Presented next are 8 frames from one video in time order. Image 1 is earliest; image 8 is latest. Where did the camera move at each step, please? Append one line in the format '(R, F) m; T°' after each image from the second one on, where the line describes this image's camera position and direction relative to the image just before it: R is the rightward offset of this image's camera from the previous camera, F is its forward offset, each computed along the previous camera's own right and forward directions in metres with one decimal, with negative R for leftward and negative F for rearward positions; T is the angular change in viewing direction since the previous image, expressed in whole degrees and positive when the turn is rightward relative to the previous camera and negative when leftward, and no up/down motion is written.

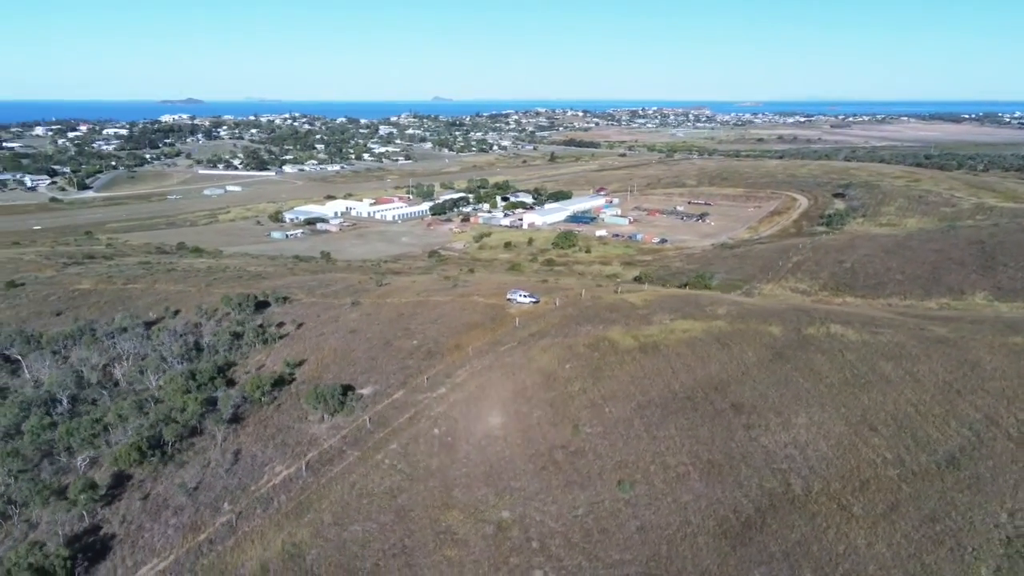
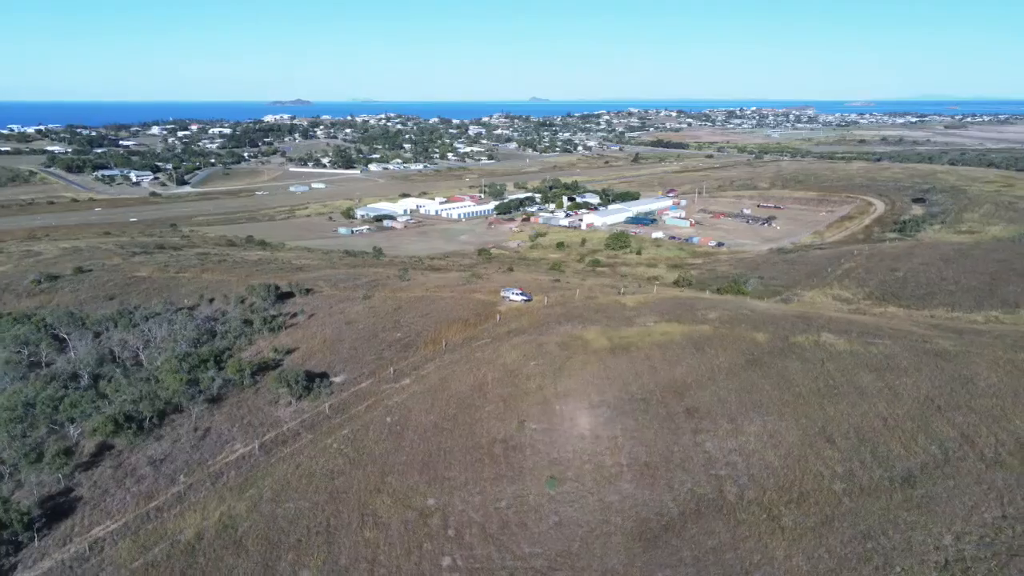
(+4.3, -0.3) m; -7°
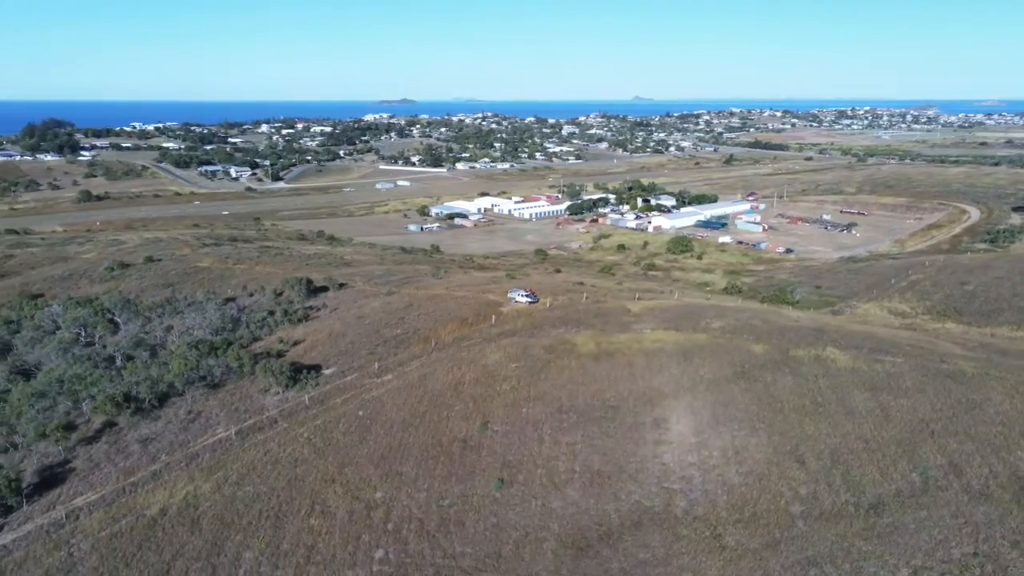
(+3.9, +0.1) m; -7°
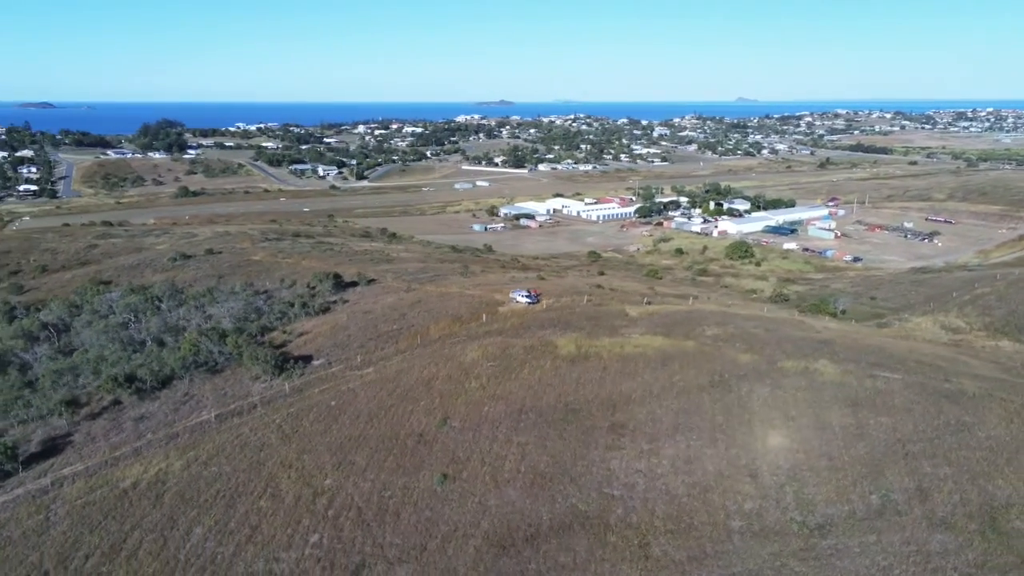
(+4.0, +0.1) m; -7°
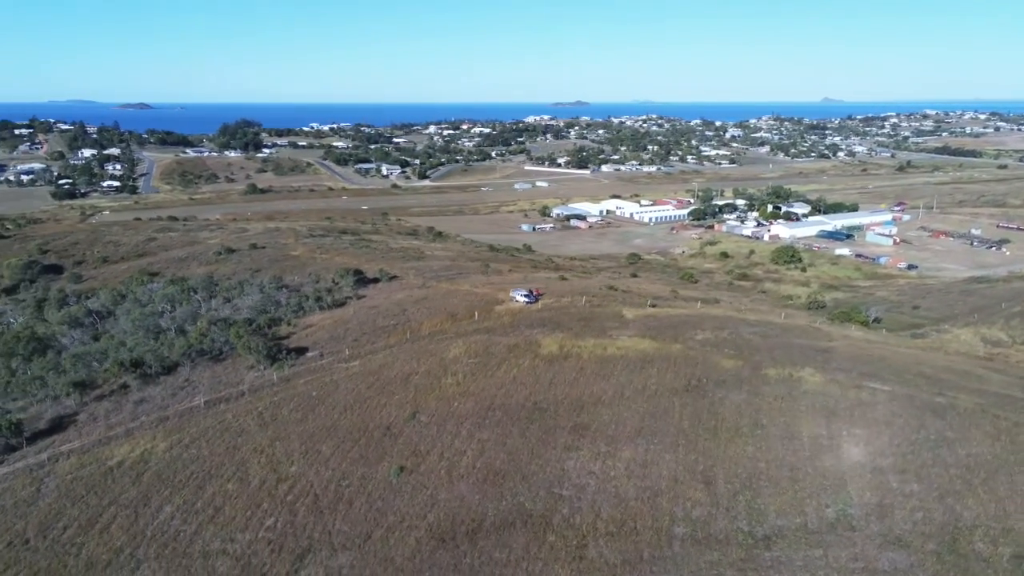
(+3.2, 0.0) m; -5°
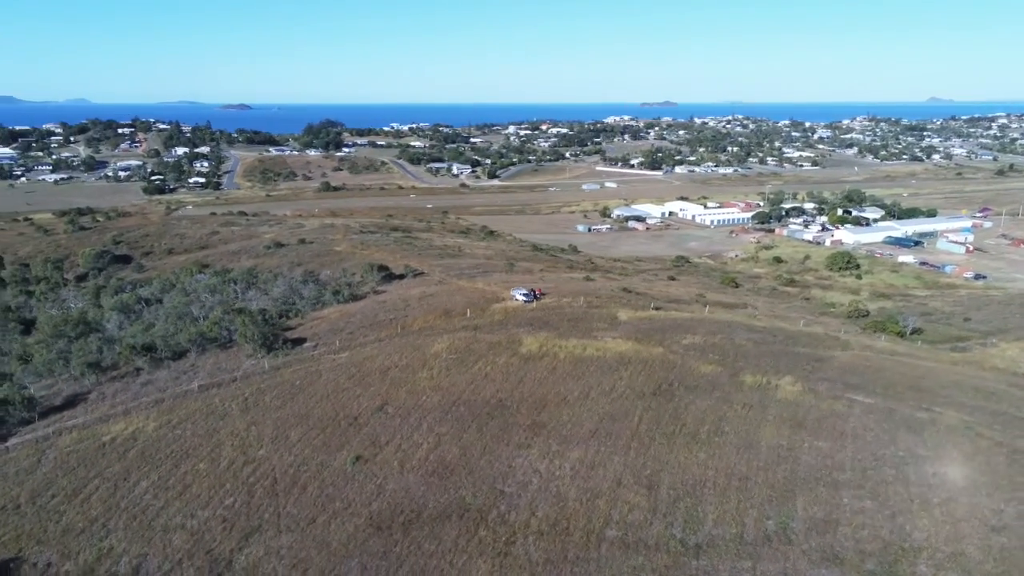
(+3.6, 0.0) m; -6°
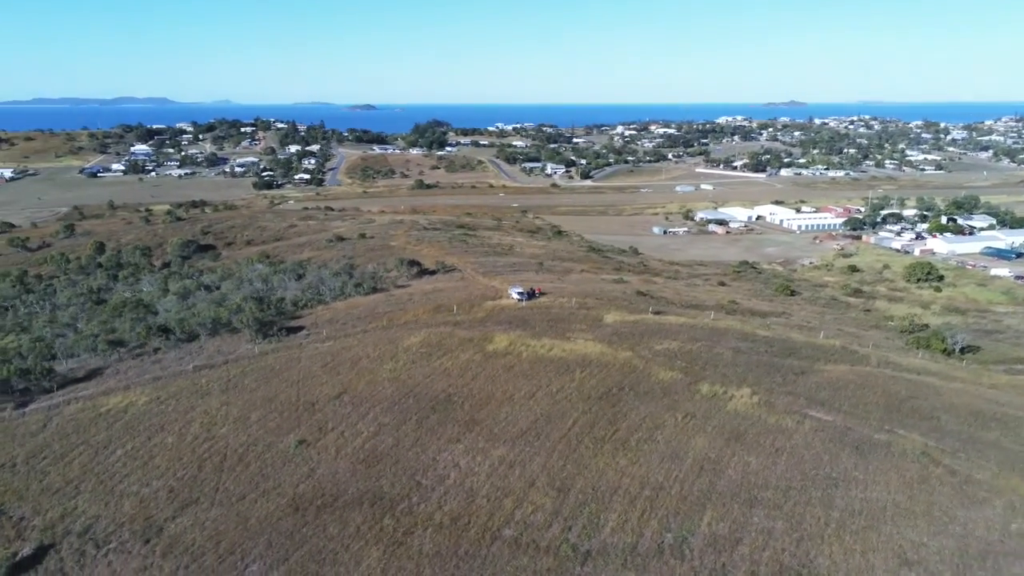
(+5.1, +0.3) m; -9°
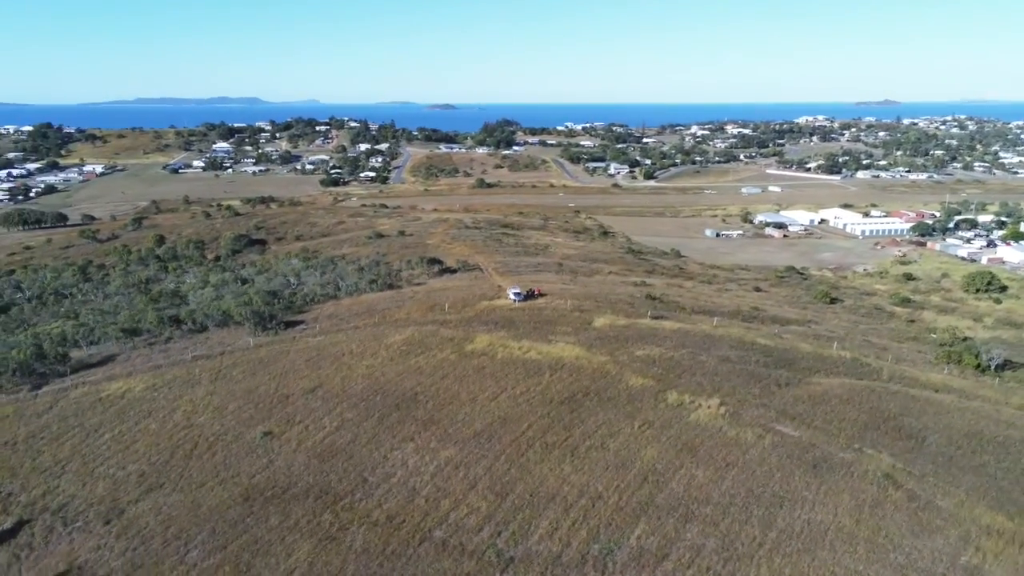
(+3.4, +0.4) m; -6°
